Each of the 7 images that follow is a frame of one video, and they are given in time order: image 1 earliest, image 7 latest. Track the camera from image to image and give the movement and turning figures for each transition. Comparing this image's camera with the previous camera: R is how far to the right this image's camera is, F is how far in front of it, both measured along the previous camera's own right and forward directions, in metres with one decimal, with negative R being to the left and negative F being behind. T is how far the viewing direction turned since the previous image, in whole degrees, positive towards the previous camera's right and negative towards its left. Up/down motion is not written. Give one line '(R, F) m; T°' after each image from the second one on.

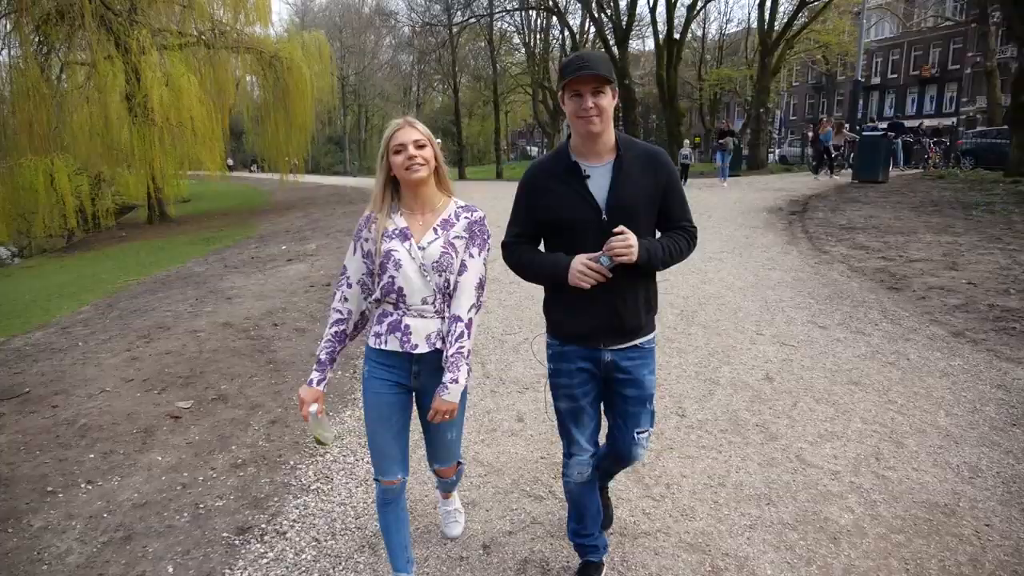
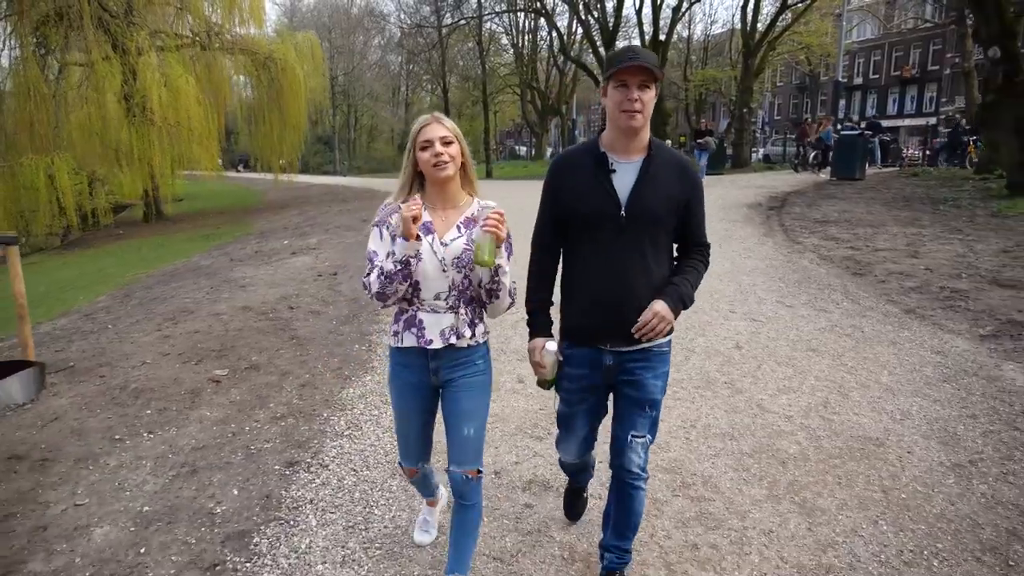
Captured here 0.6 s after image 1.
(-0.1, -0.7) m; +1°
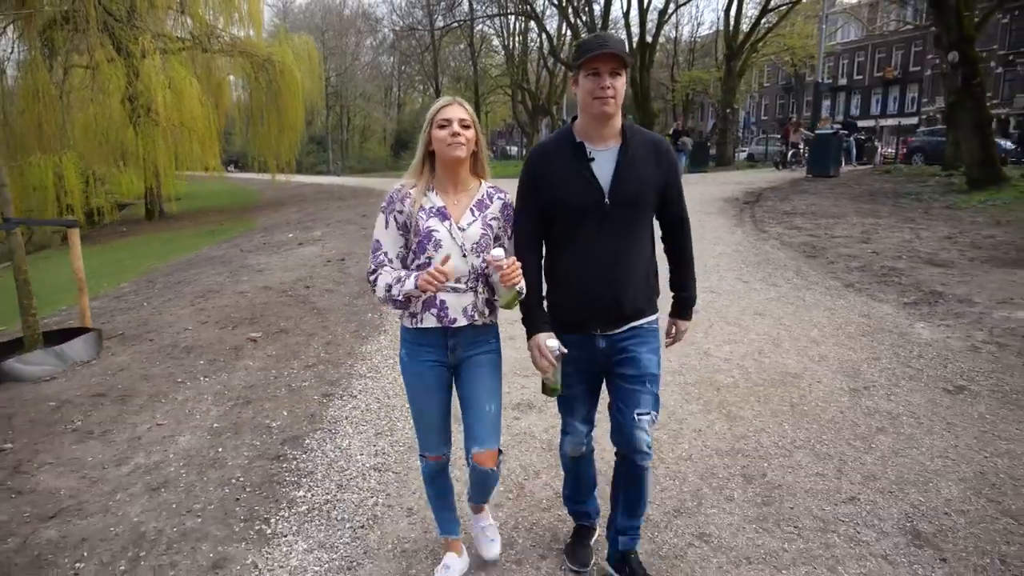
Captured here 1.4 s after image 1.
(0.0, -1.0) m; +1°
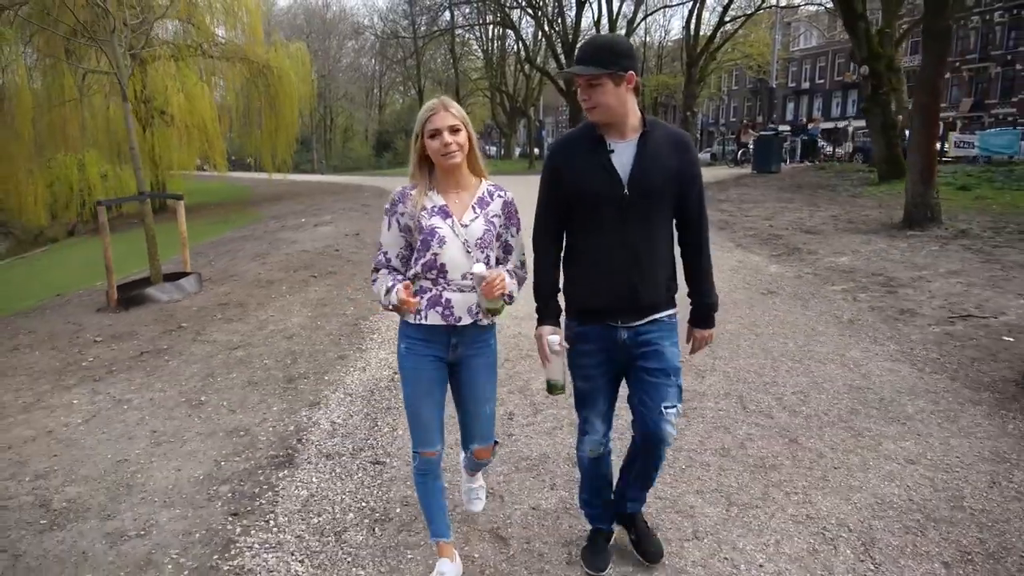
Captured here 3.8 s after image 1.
(0.0, -2.8) m; +2°
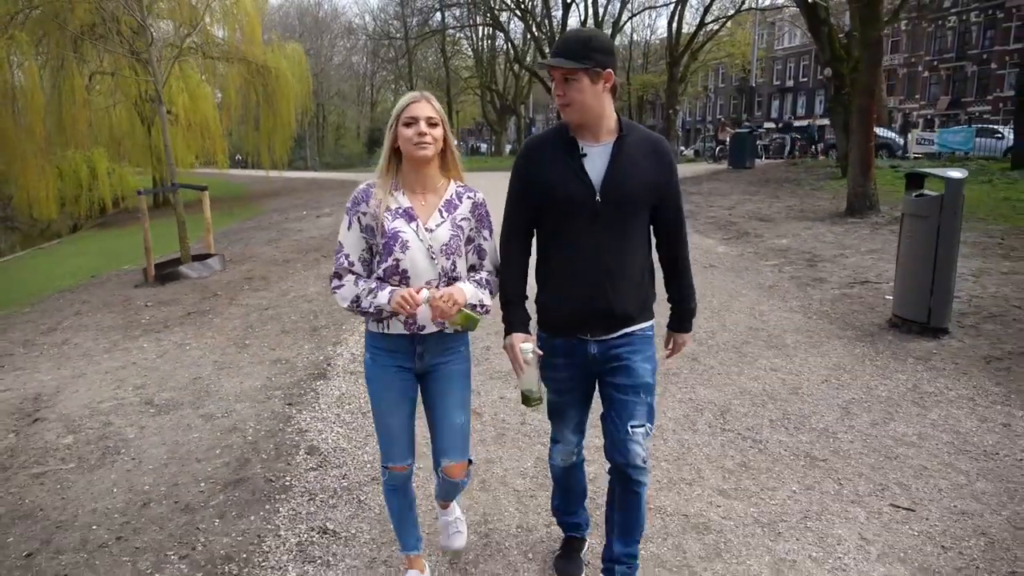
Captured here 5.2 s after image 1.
(+0.1, -1.4) m; +1°
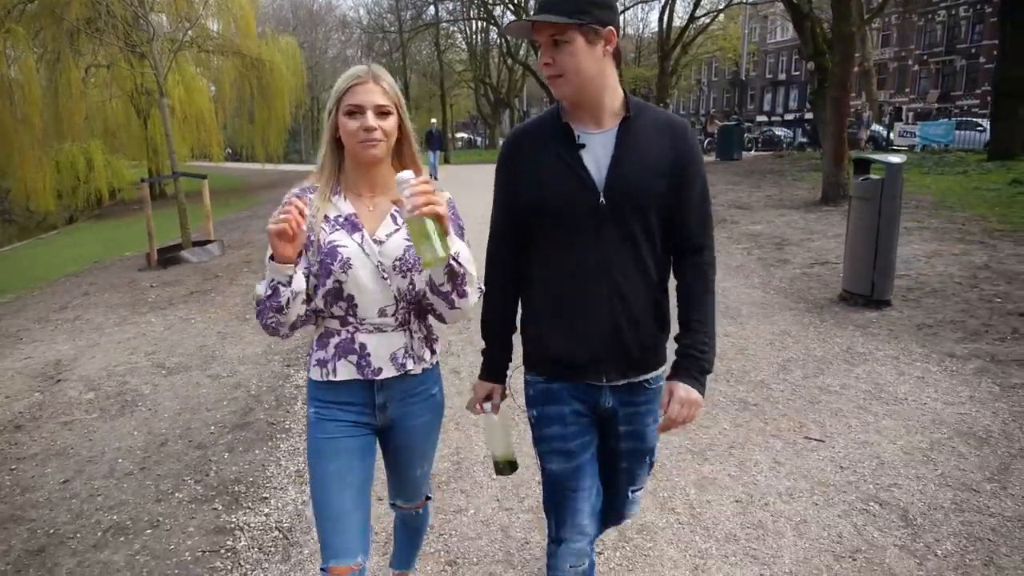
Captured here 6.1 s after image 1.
(+0.1, -0.5) m; 0°
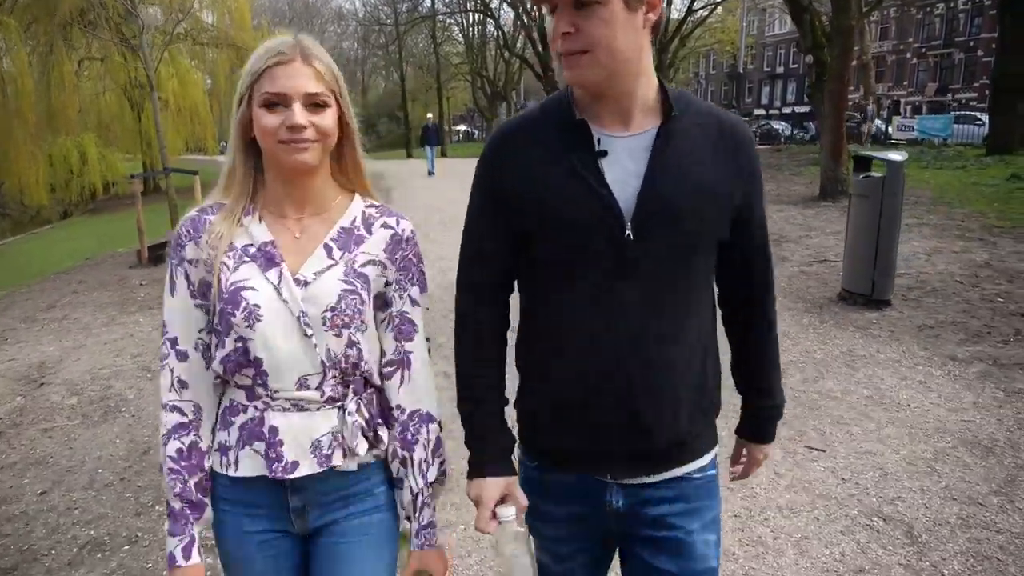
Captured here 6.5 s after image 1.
(0.0, +0.1) m; 0°
